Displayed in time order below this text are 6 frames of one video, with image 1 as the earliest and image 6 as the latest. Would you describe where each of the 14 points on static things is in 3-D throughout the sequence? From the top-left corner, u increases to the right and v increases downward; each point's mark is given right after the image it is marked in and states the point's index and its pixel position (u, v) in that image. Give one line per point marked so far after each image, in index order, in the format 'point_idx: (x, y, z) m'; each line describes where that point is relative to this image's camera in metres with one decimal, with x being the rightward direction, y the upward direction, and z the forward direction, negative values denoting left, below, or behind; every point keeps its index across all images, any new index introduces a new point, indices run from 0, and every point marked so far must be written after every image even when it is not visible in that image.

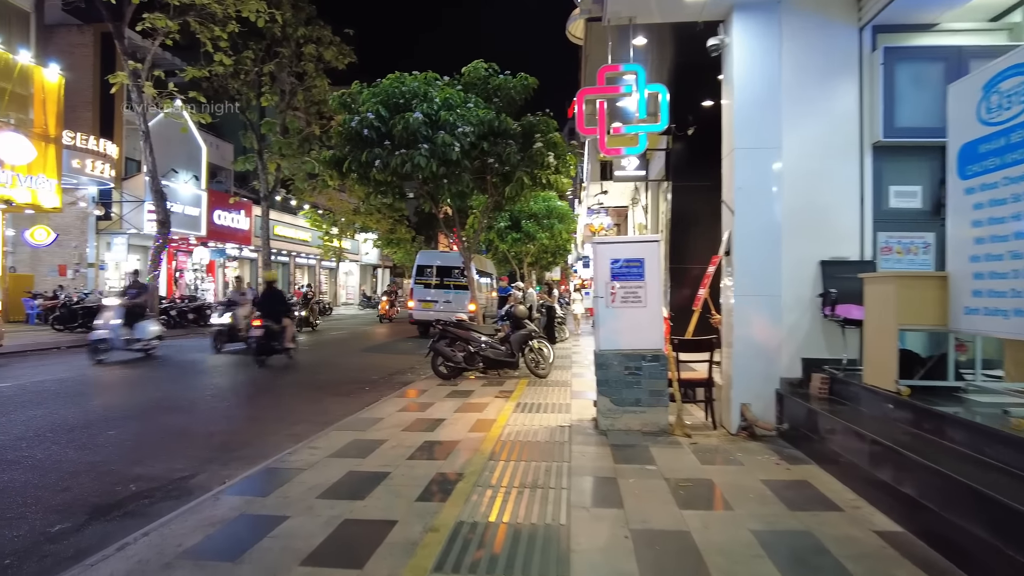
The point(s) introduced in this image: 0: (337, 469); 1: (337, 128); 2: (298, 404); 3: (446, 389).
0: (-1.4, -1.5, +5.5) m
1: (-3.1, +2.9, +11.5) m
2: (-3.0, -1.6, +9.3) m
3: (-0.9, -1.5, +9.7) m
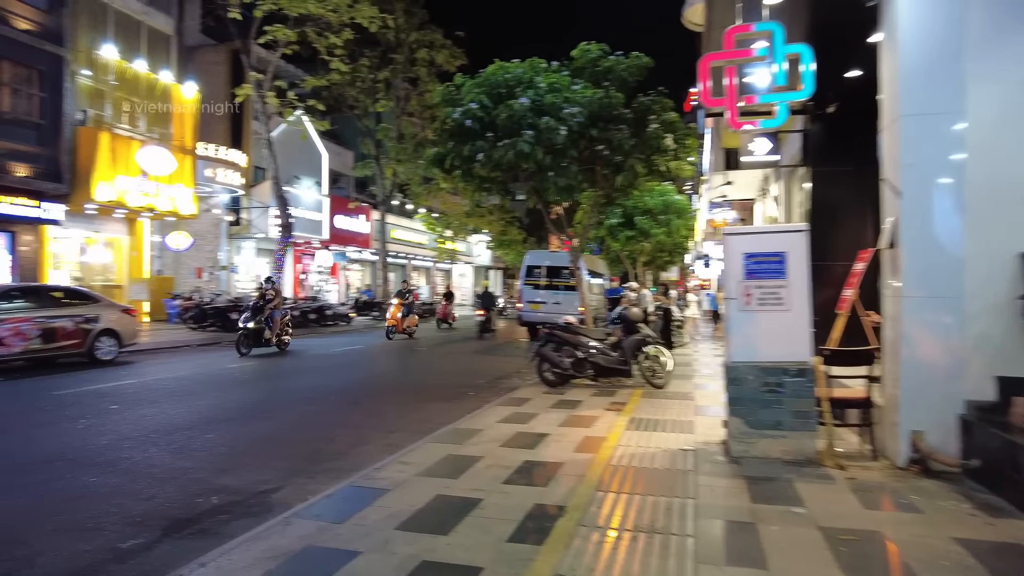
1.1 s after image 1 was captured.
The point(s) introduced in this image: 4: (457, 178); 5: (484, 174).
0: (-0.6, -1.5, +4.9) m
1: (-1.3, +2.9, +11.1) m
2: (-1.5, -1.6, +8.9) m
3: (+0.6, -1.5, +8.9) m
4: (-1.0, +2.0, +11.6) m
5: (-0.4, +1.9, +10.8) m
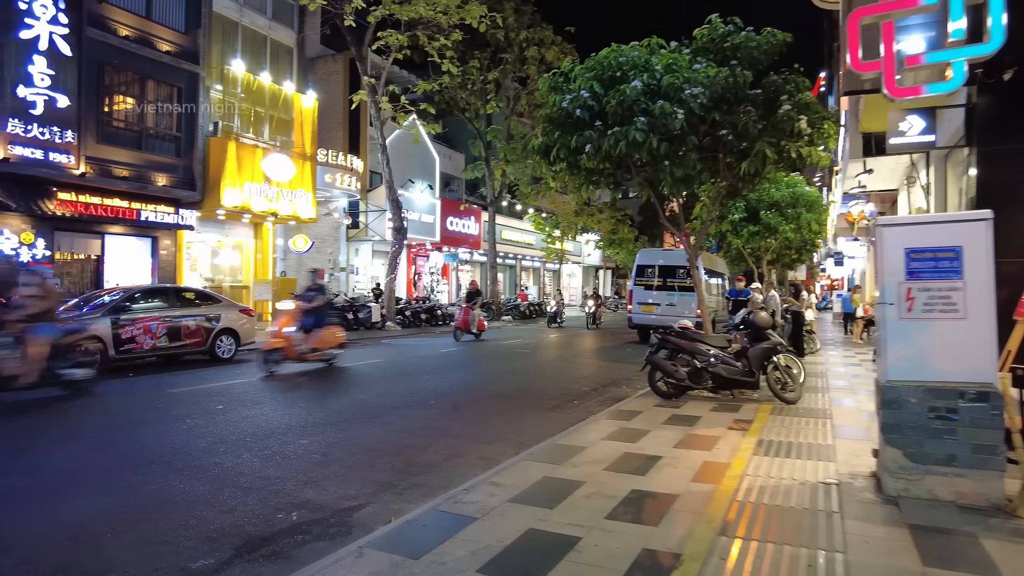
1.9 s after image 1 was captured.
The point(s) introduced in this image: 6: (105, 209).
0: (0.0, -1.5, +4.3) m
1: (+0.5, +2.8, +10.5) m
2: (-0.2, -1.6, +8.4) m
3: (+1.9, -1.5, +8.1) m
4: (+0.8, +2.0, +11.0) m
5: (+1.2, +1.9, +10.0) m
6: (-11.9, +2.3, +19.3) m
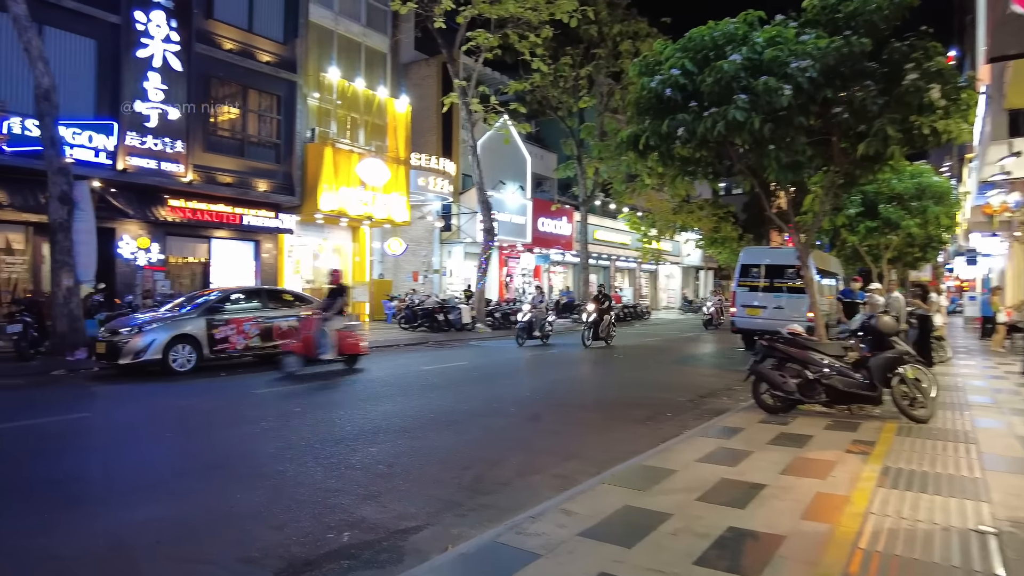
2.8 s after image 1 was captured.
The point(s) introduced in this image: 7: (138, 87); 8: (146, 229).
0: (+0.4, -1.5, +3.6) m
1: (+1.7, +2.8, +9.8) m
2: (+0.8, -1.6, +7.7) m
3: (+2.8, -1.5, +7.1) m
4: (+2.2, +1.9, +10.2) m
5: (+2.4, +1.9, +9.2) m
6: (-9.2, +2.3, +20.3) m
7: (-10.5, +5.6, +18.5) m
8: (-10.9, +1.8, +19.7) m
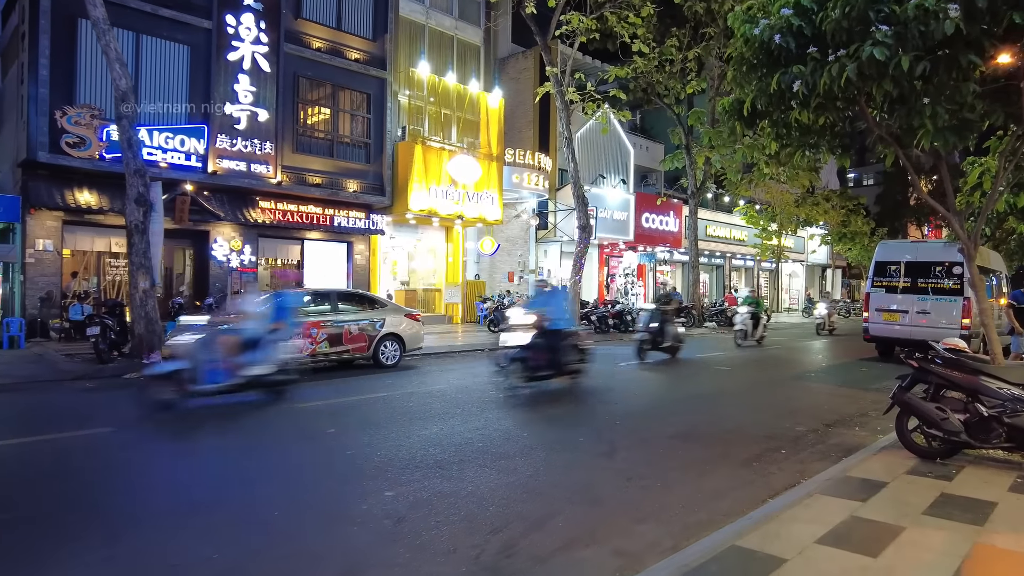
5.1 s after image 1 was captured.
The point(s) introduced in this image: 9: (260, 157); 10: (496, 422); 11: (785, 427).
0: (+0.3, -1.5, +2.1) m
1: (+2.6, +2.8, +8.0) m
2: (+1.4, -1.7, +6.1) m
3: (+3.3, -1.6, +5.1) m
4: (+3.1, +1.9, +8.3) m
5: (+3.2, +1.9, +7.2) m
6: (-6.4, +2.2, +20.1) m
7: (-8.0, +5.6, +18.6) m
8: (-8.2, +1.7, +19.8) m
9: (-7.3, +3.8, +19.1) m
10: (-0.2, -1.6, +7.8) m
11: (+3.3, -1.7, +8.1) m
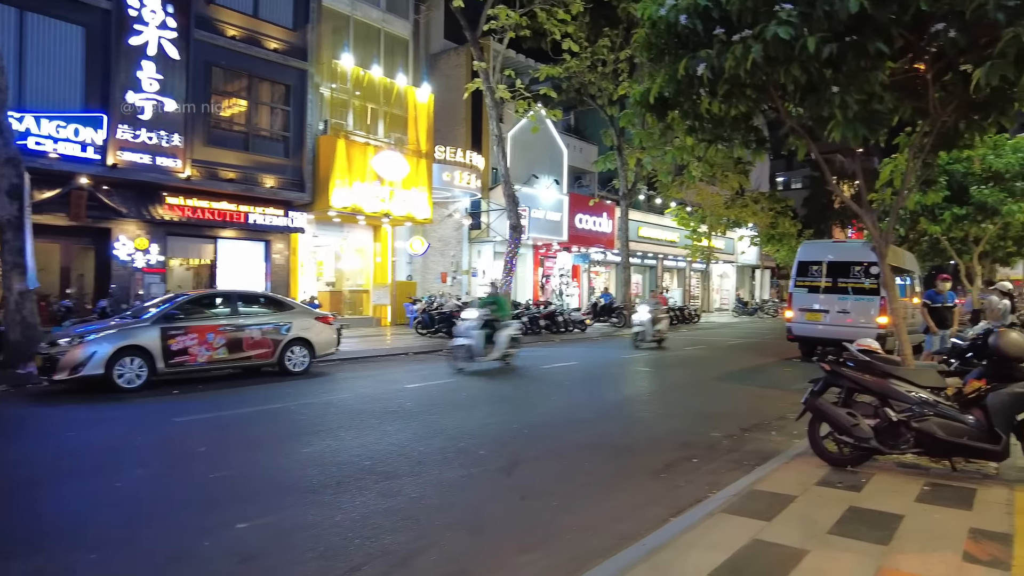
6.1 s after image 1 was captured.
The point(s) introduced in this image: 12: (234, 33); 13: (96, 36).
0: (-0.3, -1.5, +1.5) m
1: (+1.5, +2.8, +7.6) m
2: (+0.4, -1.7, +5.6) m
3: (+2.4, -1.5, +4.8) m
4: (+2.0, +1.9, +7.9) m
5: (+2.1, +1.9, +6.9) m
6: (-8.6, +2.2, +18.9) m
7: (-10.0, +5.5, +17.2) m
8: (-10.3, +1.7, +18.5) m
9: (-9.3, +3.7, +17.8) m
10: (-1.3, -1.6, +7.2) m
11: (+2.2, -1.7, +7.7) m
12: (-8.3, +7.7, +19.8) m
13: (-10.7, +6.5, +17.0) m
